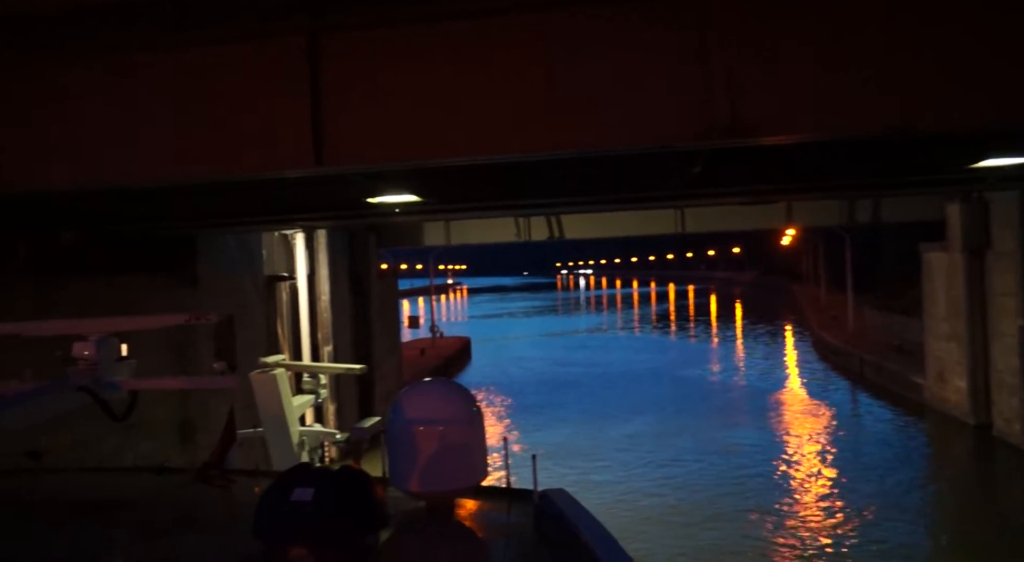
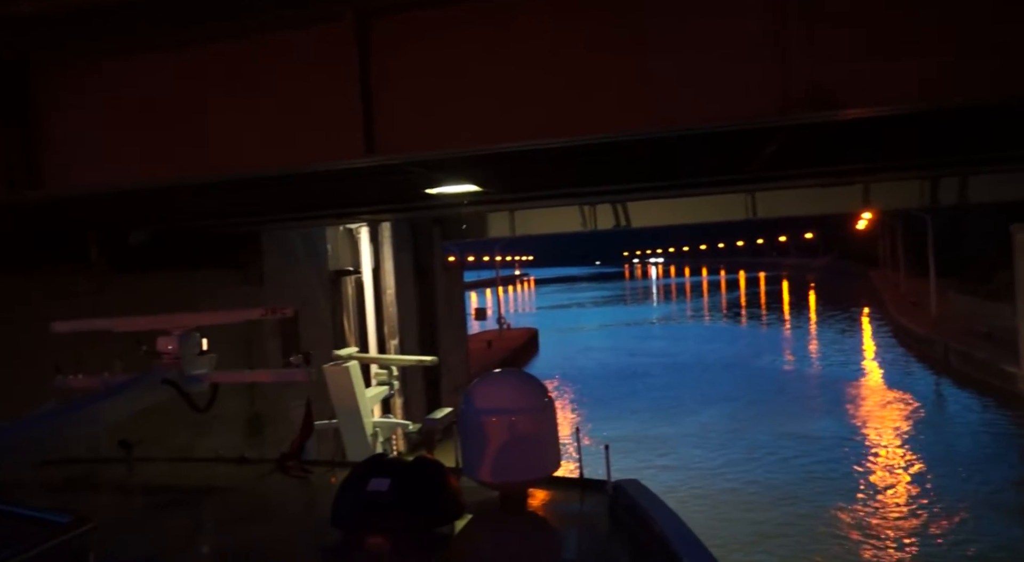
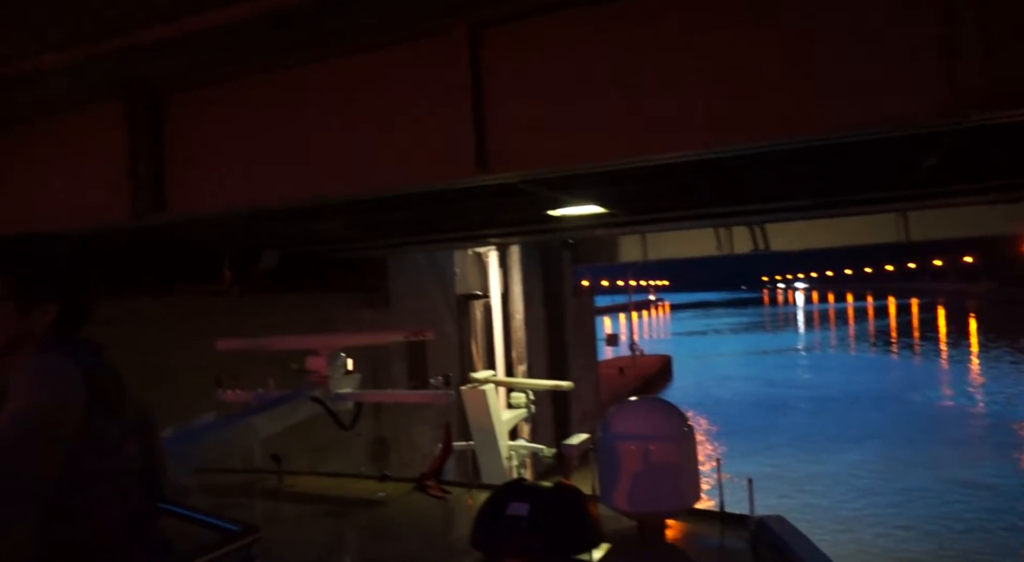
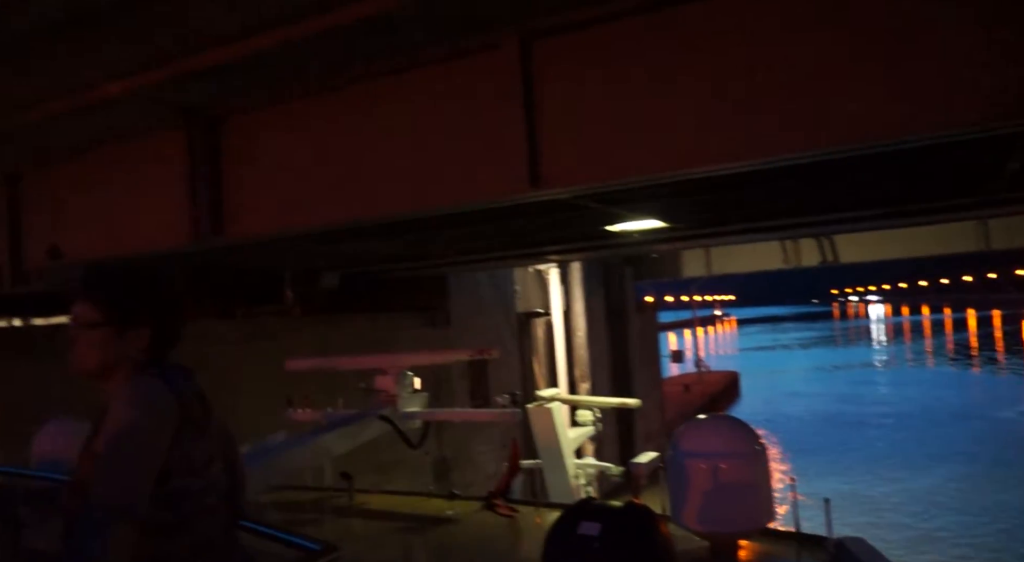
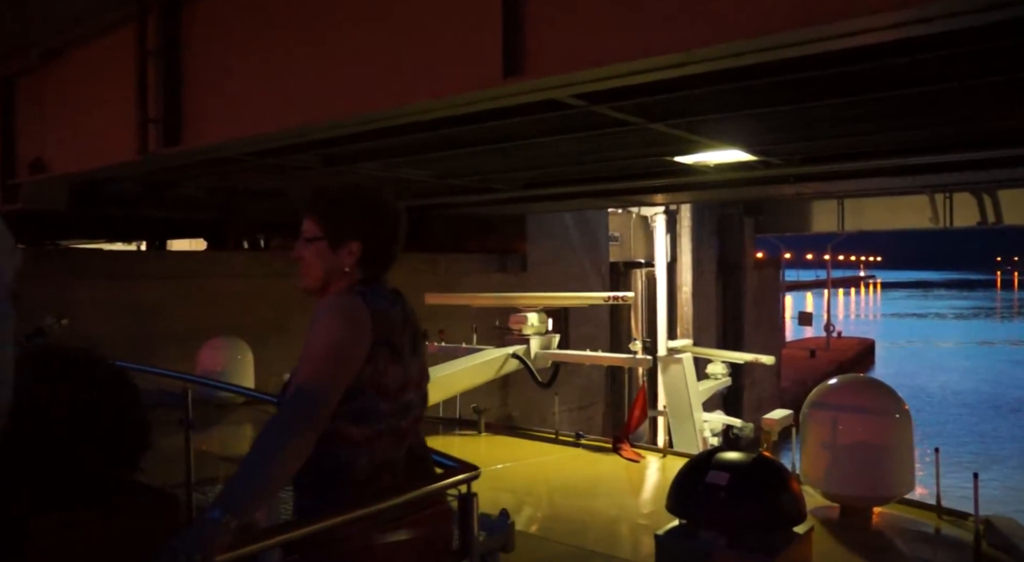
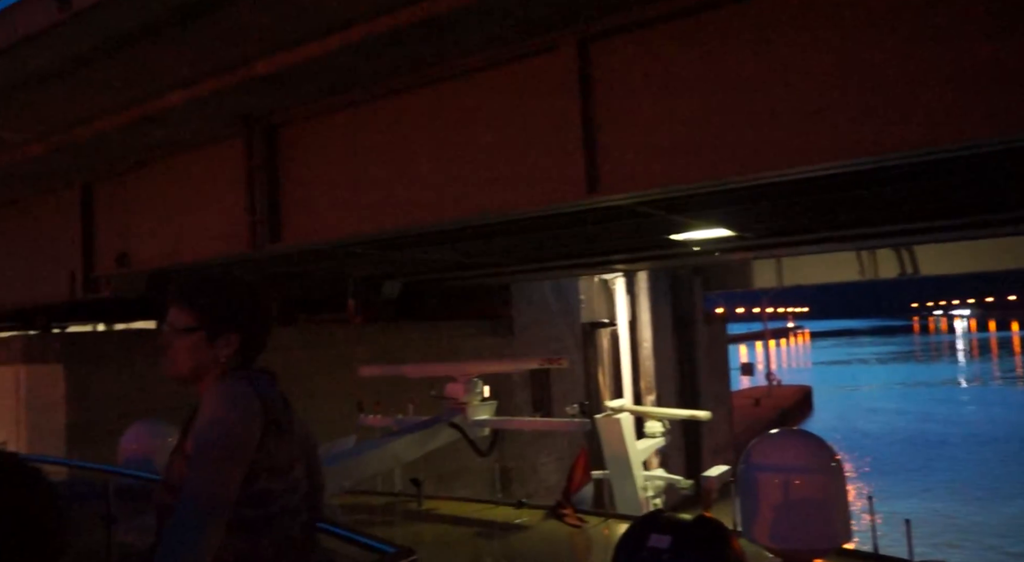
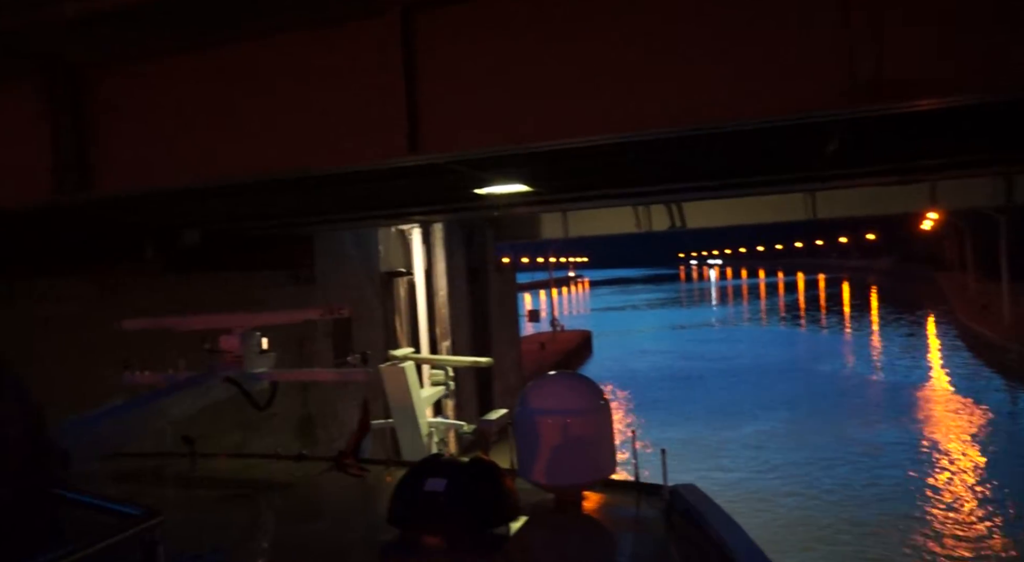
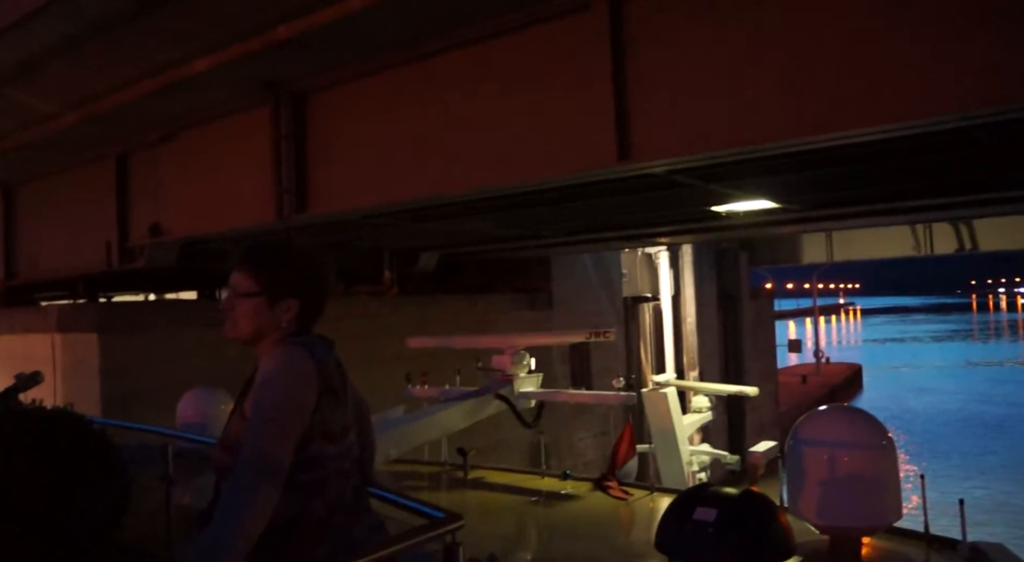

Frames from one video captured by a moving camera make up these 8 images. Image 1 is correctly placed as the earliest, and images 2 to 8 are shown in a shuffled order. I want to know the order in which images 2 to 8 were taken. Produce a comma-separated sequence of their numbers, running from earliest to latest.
2, 7, 3, 4, 6, 8, 5
